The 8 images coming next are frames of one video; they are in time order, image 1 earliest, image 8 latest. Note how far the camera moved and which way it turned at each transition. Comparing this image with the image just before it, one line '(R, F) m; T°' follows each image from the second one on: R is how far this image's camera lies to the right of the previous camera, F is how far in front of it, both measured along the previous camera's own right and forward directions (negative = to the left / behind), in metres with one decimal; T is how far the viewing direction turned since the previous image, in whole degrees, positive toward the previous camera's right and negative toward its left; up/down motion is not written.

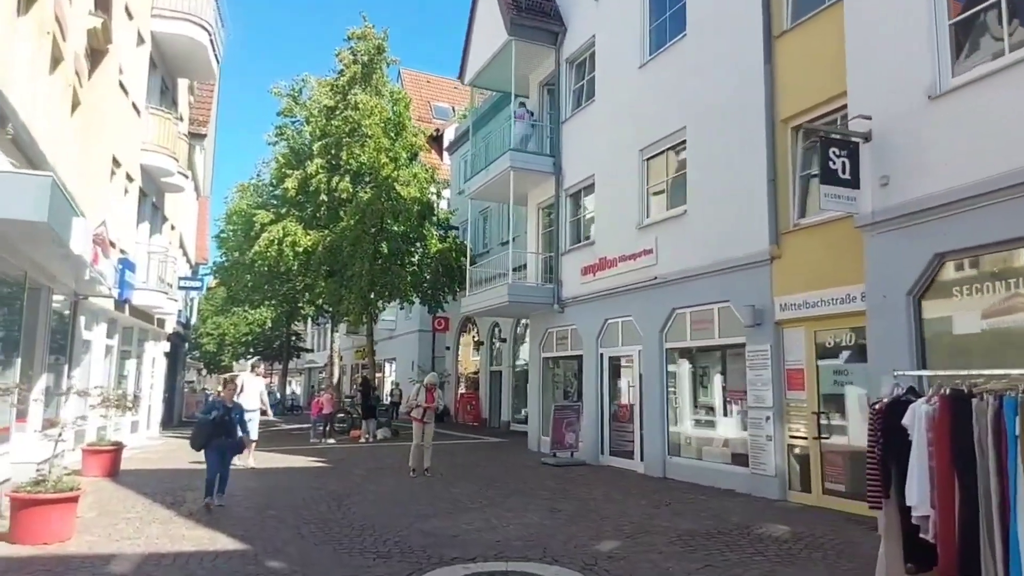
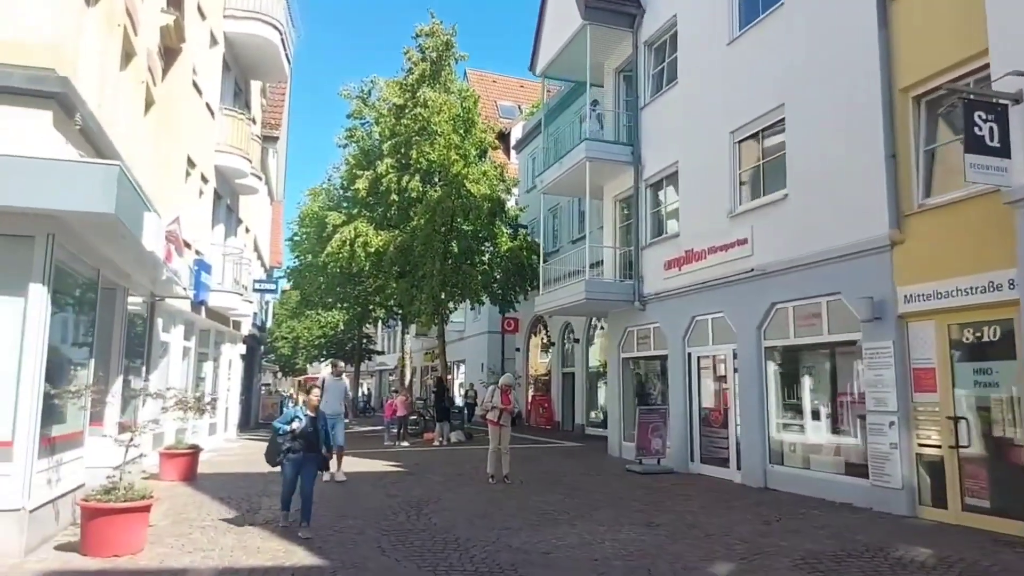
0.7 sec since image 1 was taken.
(-0.3, +0.8) m; -5°
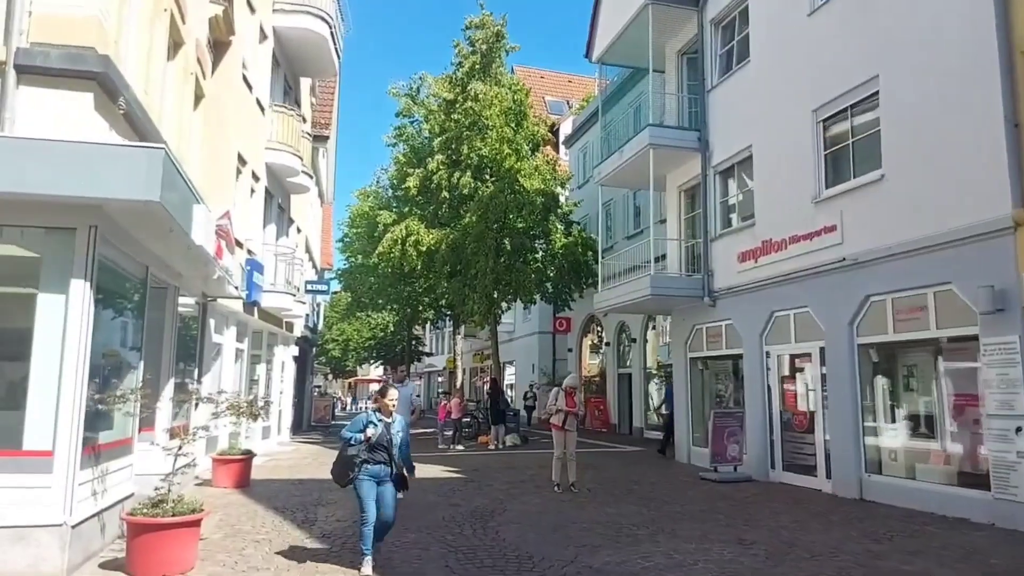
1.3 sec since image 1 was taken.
(-0.3, +0.8) m; -4°
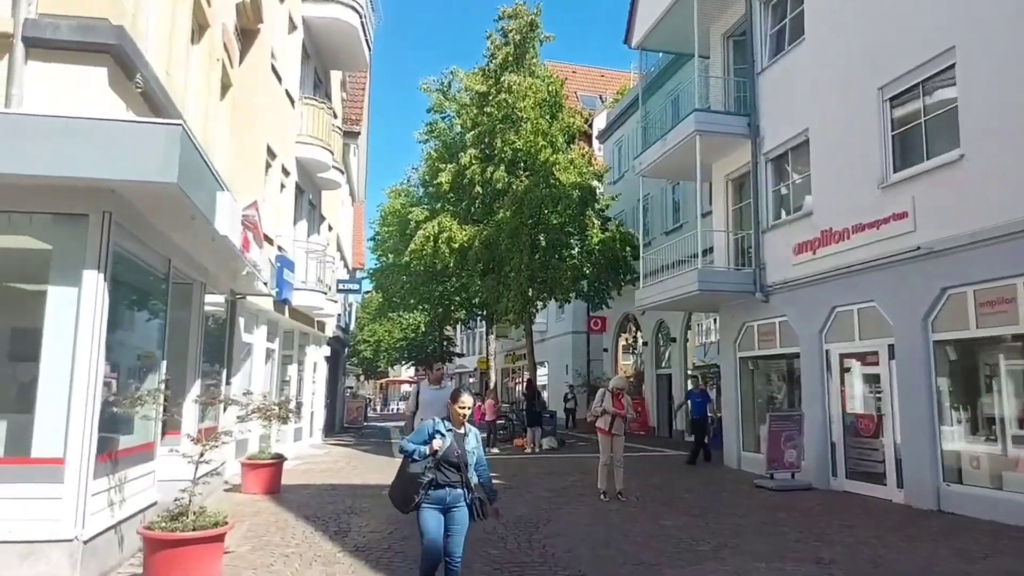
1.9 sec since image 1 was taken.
(-0.2, +0.7) m; -2°
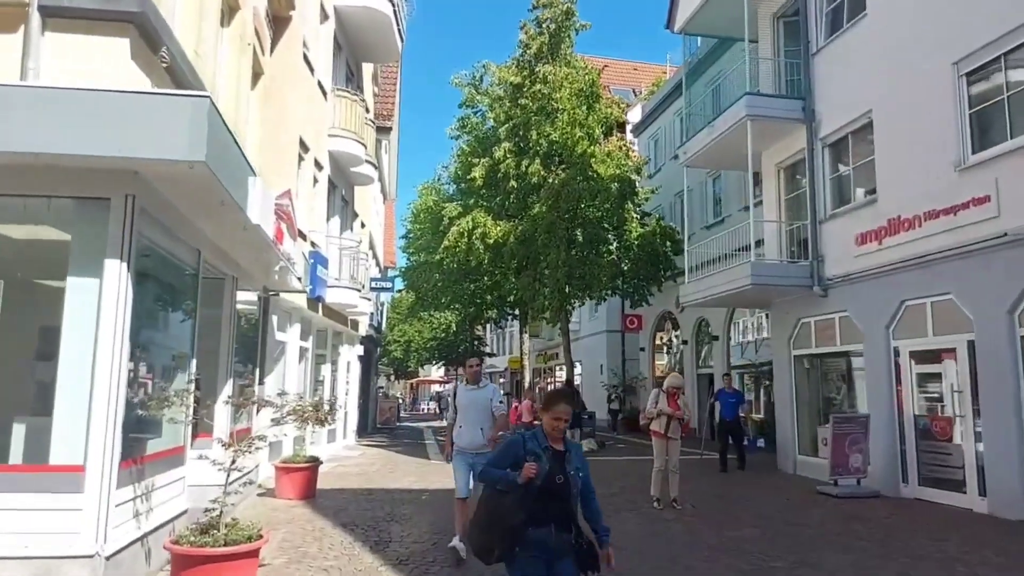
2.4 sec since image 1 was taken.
(-0.3, +0.7) m; -2°
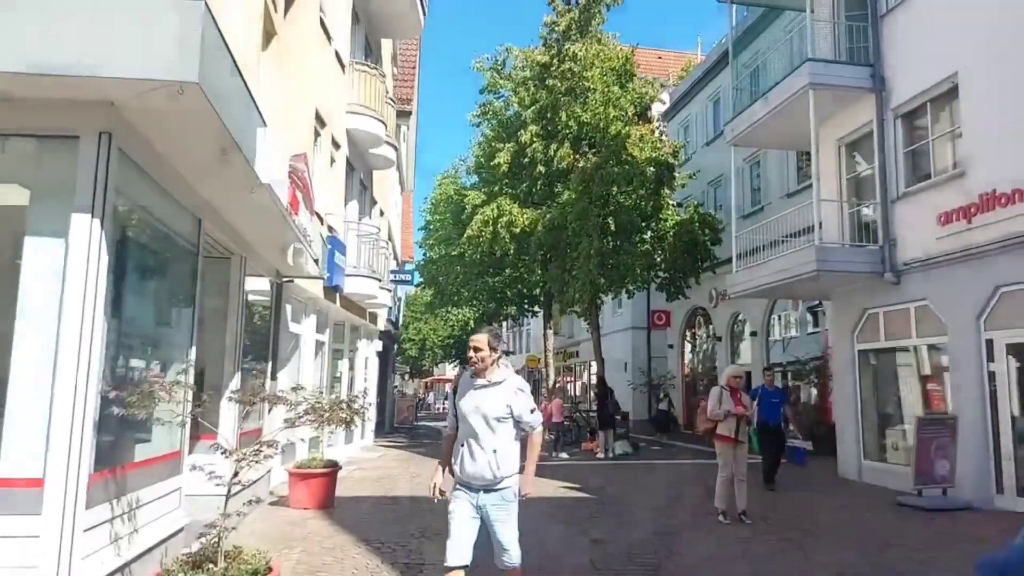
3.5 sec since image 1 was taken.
(-0.4, +1.3) m; -1°
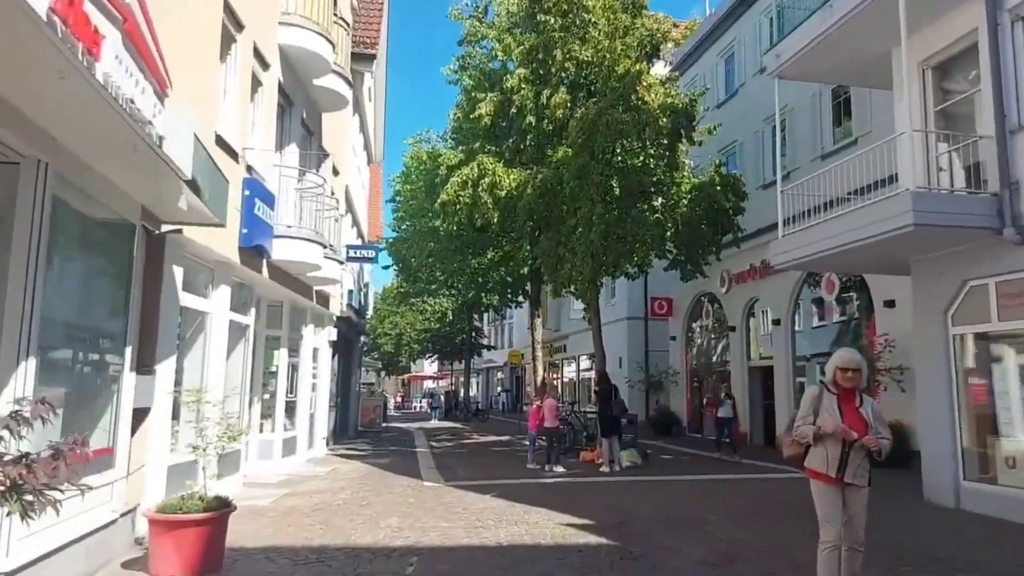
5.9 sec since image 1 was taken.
(-0.1, +3.5) m; +2°
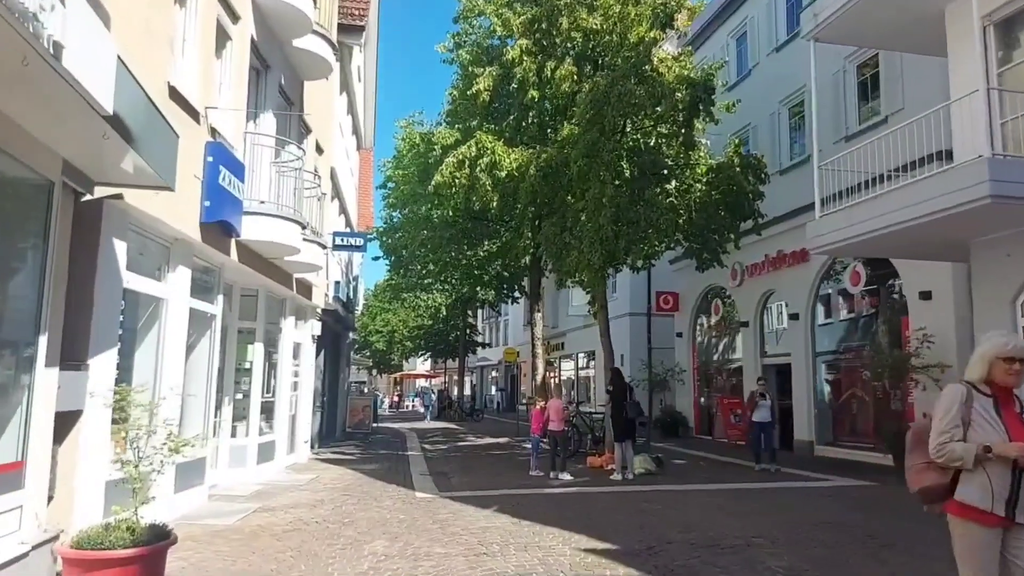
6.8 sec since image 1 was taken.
(-0.2, +1.4) m; +1°
